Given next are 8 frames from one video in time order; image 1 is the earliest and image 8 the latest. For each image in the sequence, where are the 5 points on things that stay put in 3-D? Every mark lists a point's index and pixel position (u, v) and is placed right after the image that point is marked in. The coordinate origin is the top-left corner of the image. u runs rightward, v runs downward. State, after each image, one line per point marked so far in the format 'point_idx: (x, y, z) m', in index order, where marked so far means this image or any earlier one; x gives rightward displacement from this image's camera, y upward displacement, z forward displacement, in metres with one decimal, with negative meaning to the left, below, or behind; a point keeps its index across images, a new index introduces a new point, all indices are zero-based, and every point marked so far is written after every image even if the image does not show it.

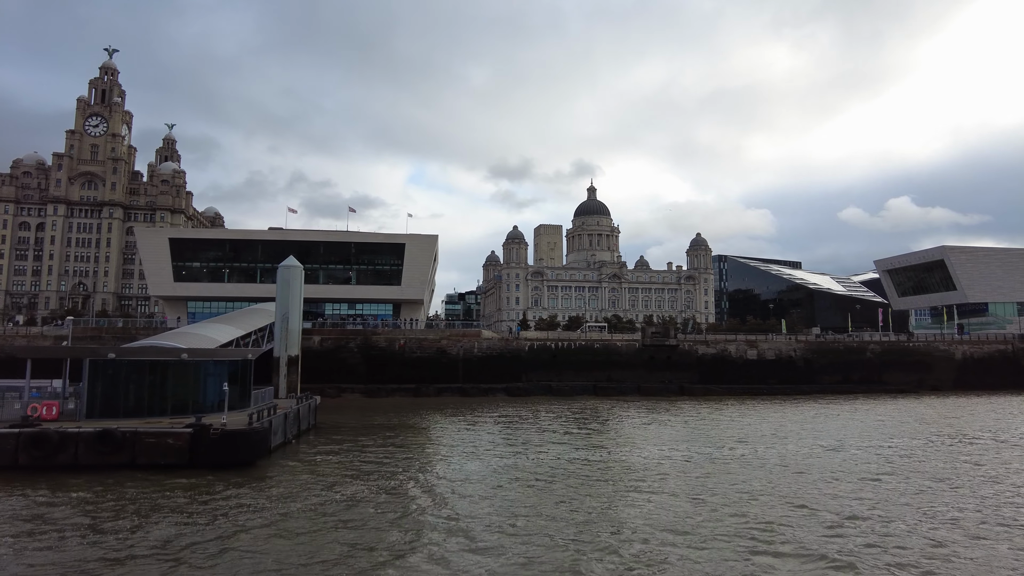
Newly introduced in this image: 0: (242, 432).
0: (-6.6, -3.5, +14.7) m
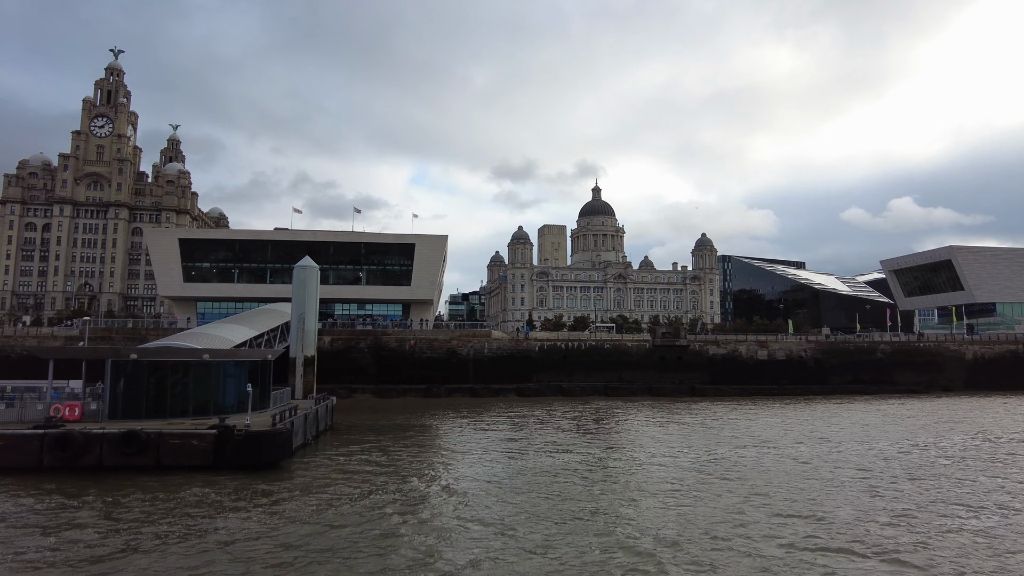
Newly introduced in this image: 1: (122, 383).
0: (-5.9, -3.5, +14.6) m
1: (-10.5, -2.6, +16.1) m
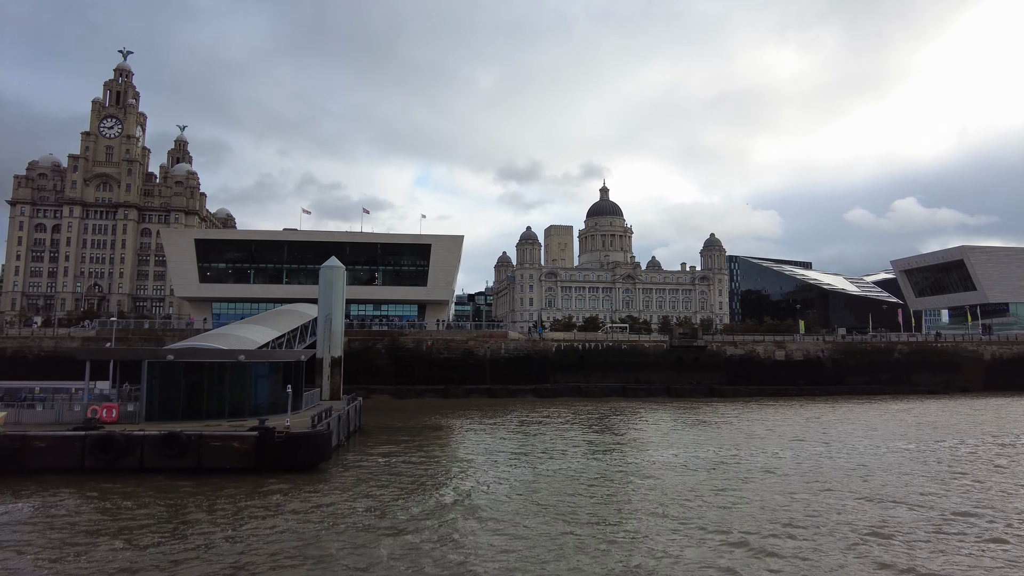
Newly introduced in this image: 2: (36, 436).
0: (-4.9, -3.5, +14.5) m
1: (-9.4, -2.6, +16.0) m
2: (-10.8, -3.4, +13.7) m
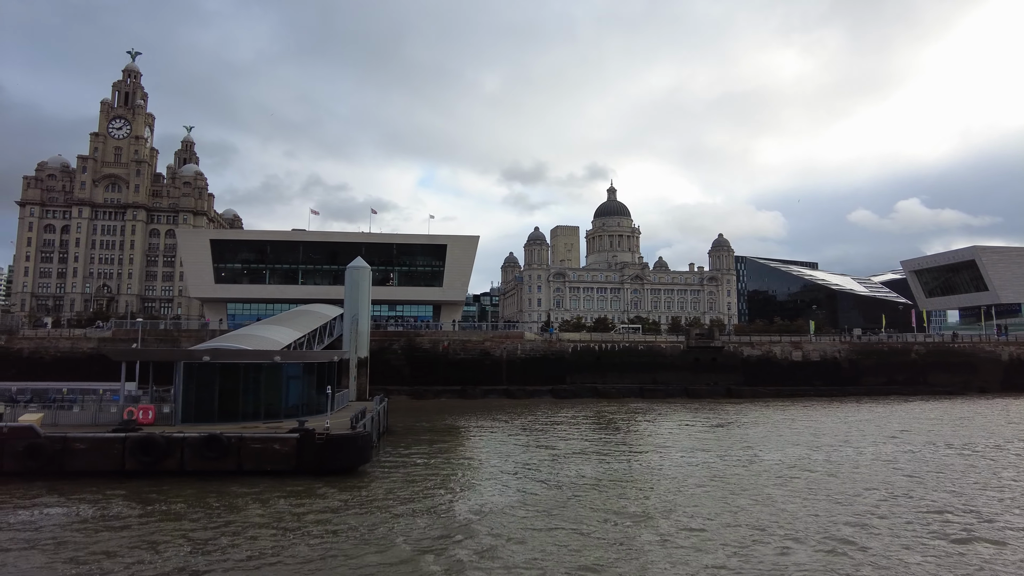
0: (-3.9, -3.5, +14.3) m
1: (-8.4, -2.6, +15.9) m
2: (-9.8, -3.4, +13.6) m
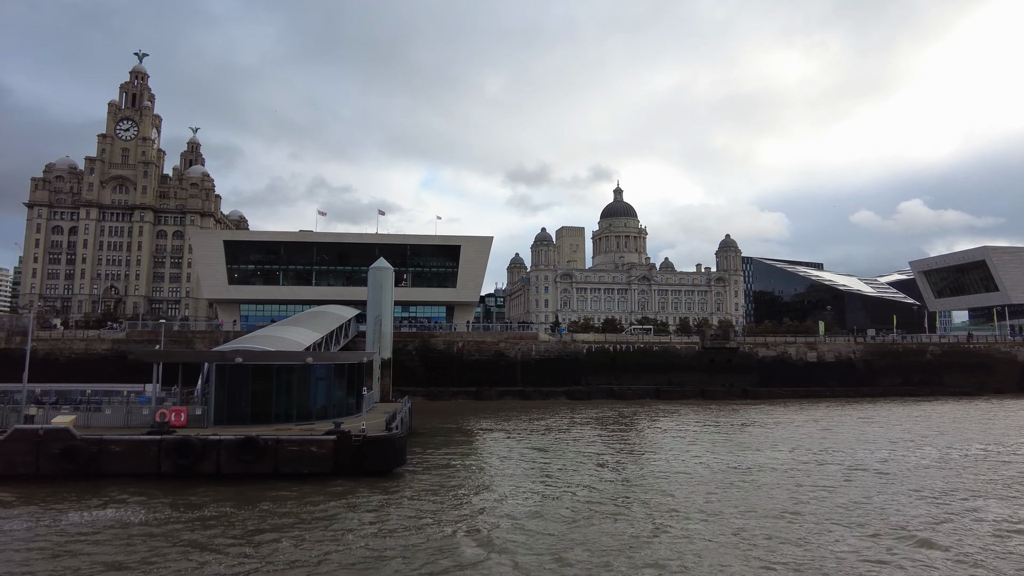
0: (-3.0, -3.5, +14.2) m
1: (-7.5, -2.6, +15.7) m
2: (-8.9, -3.4, +13.5) m
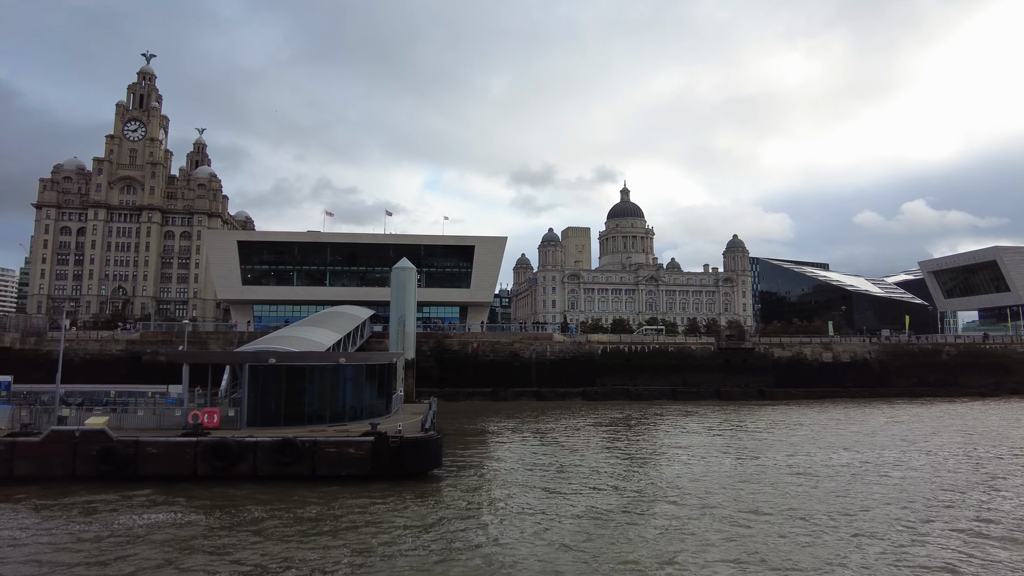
0: (-2.1, -3.5, +14.0) m
1: (-6.6, -2.6, +15.6) m
2: (-8.0, -3.4, +13.3) m
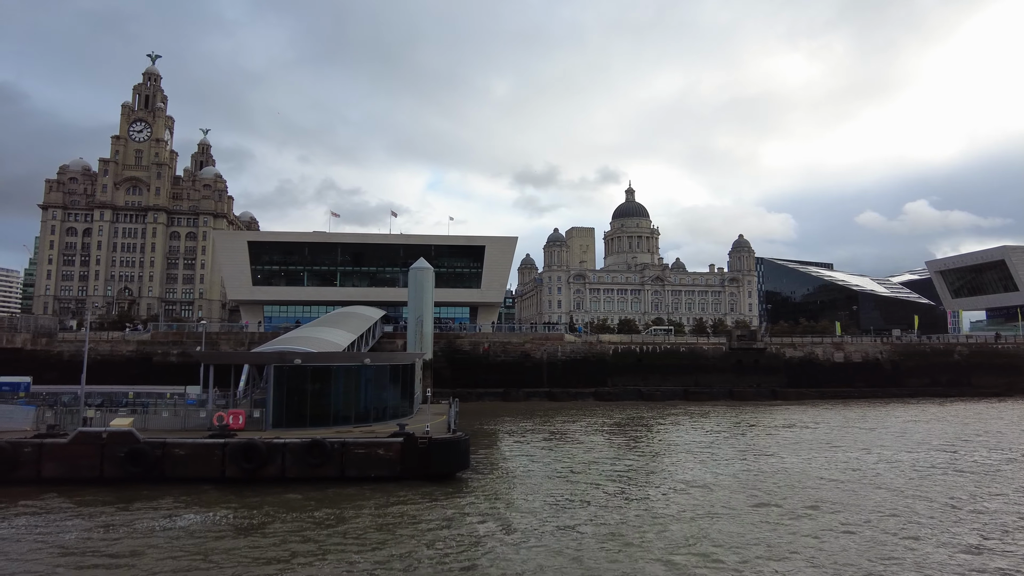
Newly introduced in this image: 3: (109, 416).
0: (-1.4, -3.5, +13.9) m
1: (-5.9, -2.6, +15.5) m
2: (-7.4, -3.4, +13.2) m
3: (-9.8, -3.1, +14.7) m
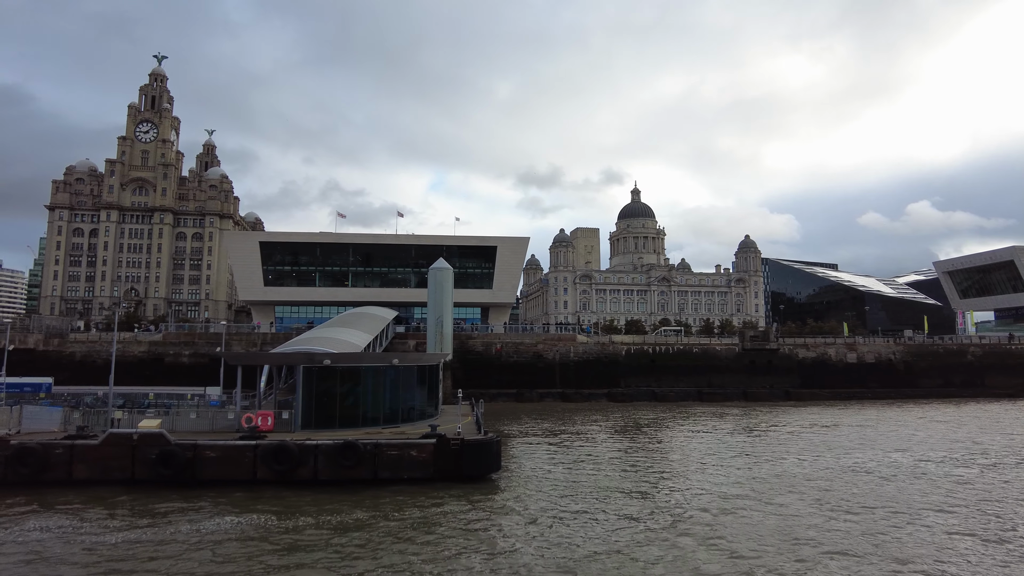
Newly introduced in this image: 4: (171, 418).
0: (-0.7, -3.5, +13.8) m
1: (-5.2, -2.6, +15.4) m
2: (-6.6, -3.4, +13.1) m
3: (-9.1, -3.1, +14.6) m
4: (-8.4, -3.2, +14.9) m
